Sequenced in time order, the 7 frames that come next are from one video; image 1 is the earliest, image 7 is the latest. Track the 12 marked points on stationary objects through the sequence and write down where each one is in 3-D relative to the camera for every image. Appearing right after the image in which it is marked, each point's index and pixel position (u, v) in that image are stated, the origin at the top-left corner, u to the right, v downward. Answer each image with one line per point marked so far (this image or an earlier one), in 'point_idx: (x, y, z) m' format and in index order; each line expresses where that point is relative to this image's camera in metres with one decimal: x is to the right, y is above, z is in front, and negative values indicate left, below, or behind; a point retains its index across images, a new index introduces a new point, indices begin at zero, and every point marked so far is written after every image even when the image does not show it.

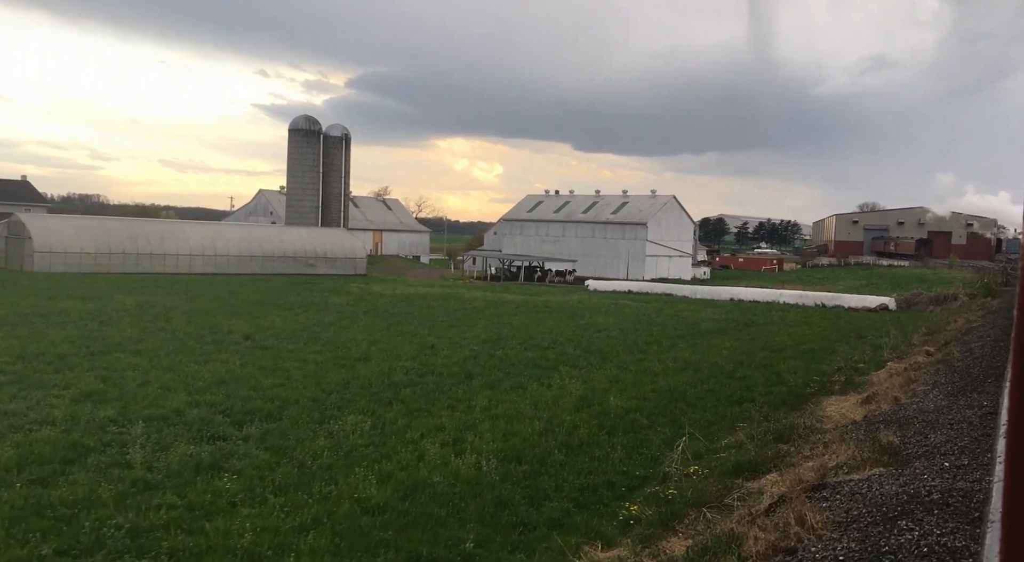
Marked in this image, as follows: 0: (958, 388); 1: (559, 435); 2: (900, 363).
0: (+5.8, -1.4, +10.3) m
1: (+0.5, -1.7, +8.8) m
2: (+8.1, -1.7, +16.5) m
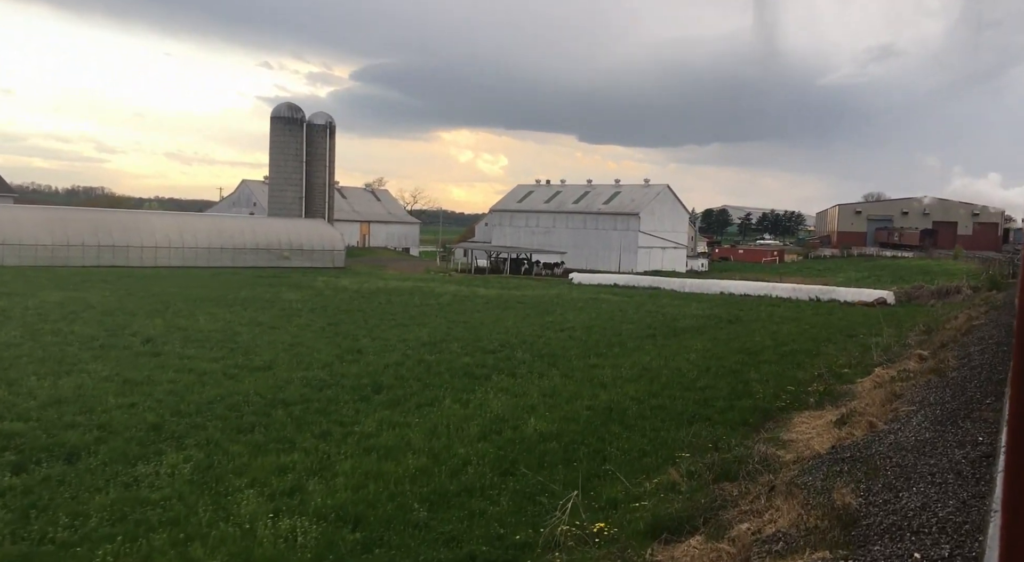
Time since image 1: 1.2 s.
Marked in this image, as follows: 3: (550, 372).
0: (+4.7, -1.4, +8.4) m
1: (-0.7, -1.7, +6.9) m
2: (+7.0, -1.7, +14.6) m
3: (+0.7, -1.5, +13.5) m
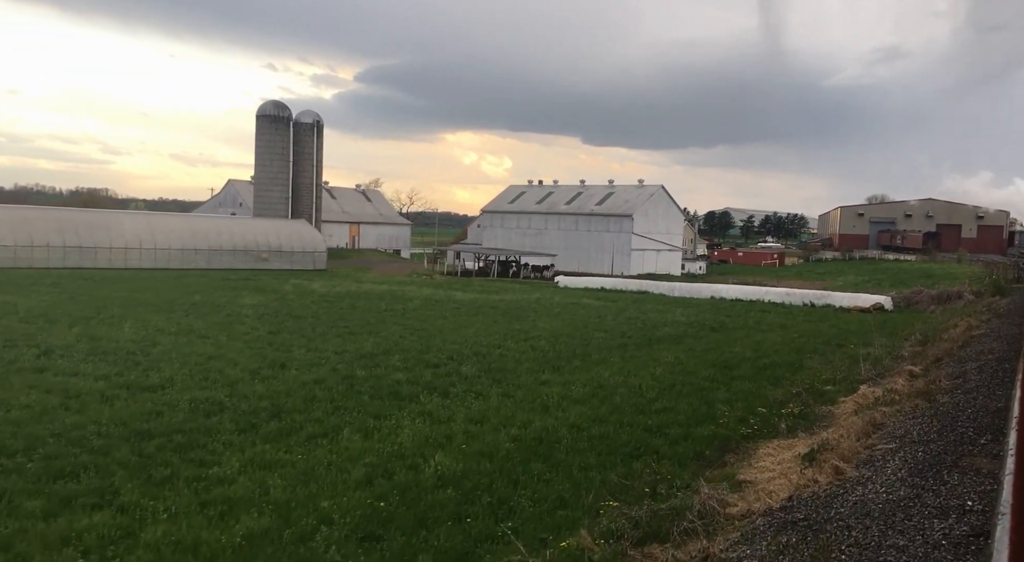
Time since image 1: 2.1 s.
0: (+3.7, -1.5, +6.8) m
1: (-1.7, -1.8, +5.4) m
2: (+6.0, -1.8, +13.0) m
3: (-0.3, -1.7, +11.9) m
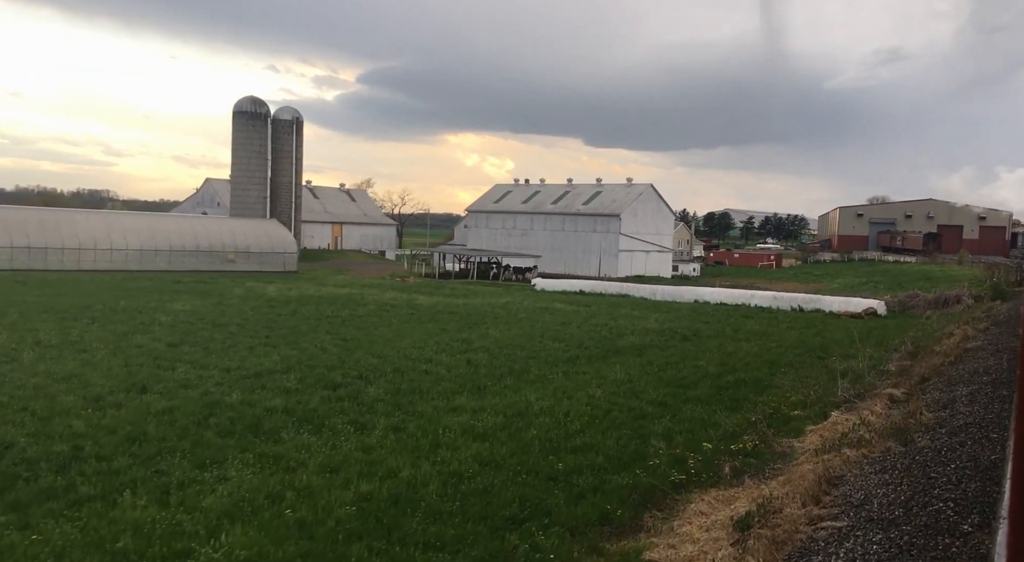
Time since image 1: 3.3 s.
0: (+2.3, -1.6, +4.7) m
1: (-3.0, -1.9, +3.3) m
2: (+4.7, -1.9, +10.9) m
3: (-1.6, -1.8, +9.8) m
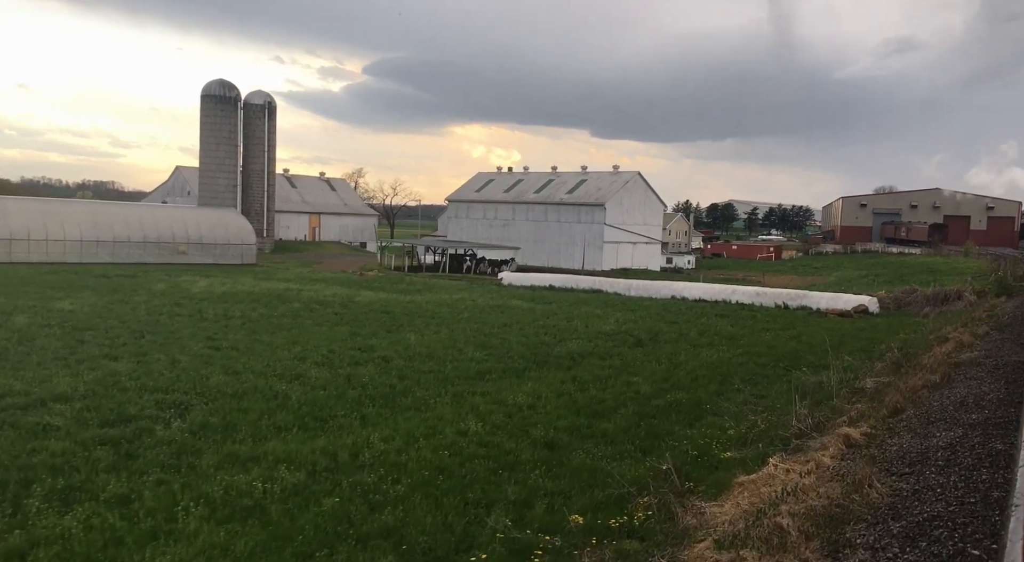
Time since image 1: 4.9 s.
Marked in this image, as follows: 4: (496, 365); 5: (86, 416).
0: (+0.4, -1.7, +1.9) m
1: (-4.9, -2.0, +0.5) m
2: (+2.8, -1.9, +8.1) m
3: (-3.5, -1.8, +7.0) m
4: (-0.3, -1.6, +15.1) m
5: (-5.0, -1.6, +9.2) m
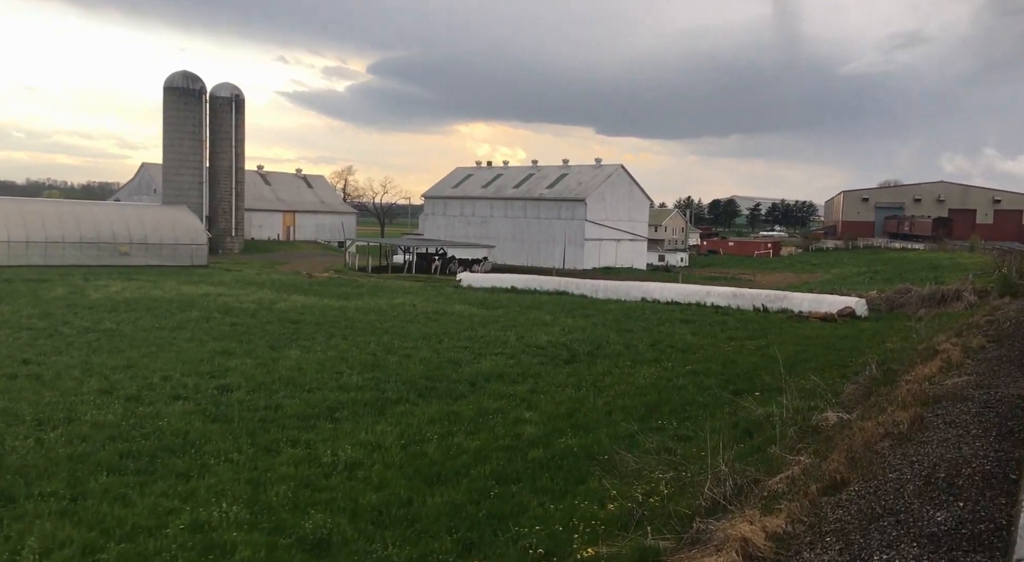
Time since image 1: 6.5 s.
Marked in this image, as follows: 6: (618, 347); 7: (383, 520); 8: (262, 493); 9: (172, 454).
0: (-1.6, -1.9, -1.1) m
1: (-6.9, -2.3, -2.5) m
2: (+0.8, -2.1, +5.1) m
3: (-5.5, -2.0, +4.0) m
4: (-2.2, -1.7, +12.1) m
5: (-6.9, -1.8, +6.3) m
6: (+2.6, -1.5, +19.0) m
7: (-1.1, -2.0, +7.0) m
8: (-2.3, -1.9, +7.3) m
9: (-3.6, -1.8, +8.4) m
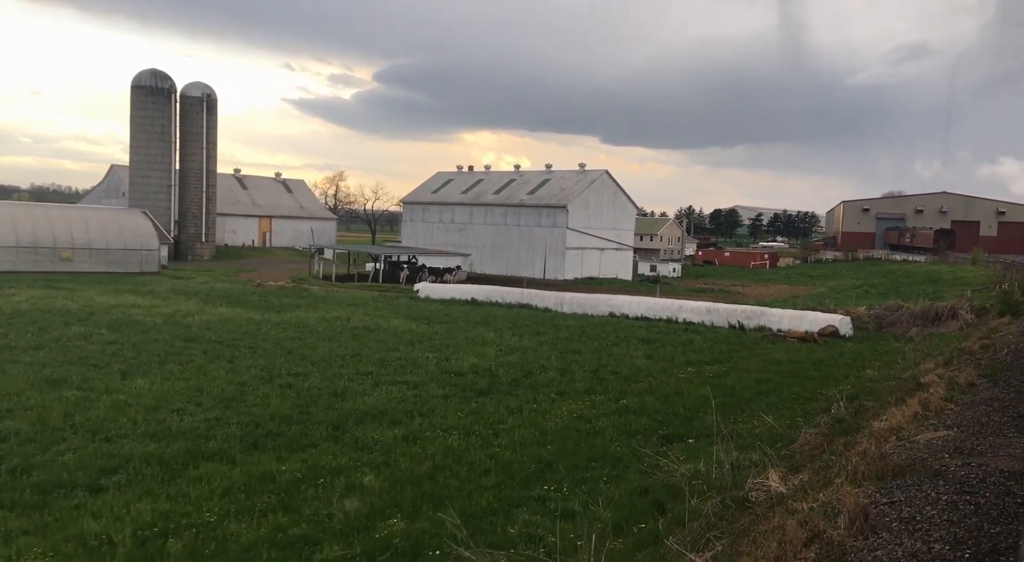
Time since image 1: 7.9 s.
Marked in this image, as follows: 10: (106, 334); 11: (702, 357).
0: (-3.4, -2.0, -3.8) m
1: (-8.8, -2.3, -5.1) m
2: (-1.0, -2.3, +2.4) m
3: (-7.3, -2.1, +1.4) m
4: (-4.0, -1.9, +9.5) m
5: (-8.7, -1.9, +3.7) m
6: (+0.9, -1.9, +16.3) m
7: (-2.9, -2.2, +4.3) m
8: (-4.1, -2.1, +4.7) m
9: (-5.3, -2.0, +5.8) m
10: (-9.4, -1.3, +18.0) m
11: (+4.6, -1.9, +19.2) m
